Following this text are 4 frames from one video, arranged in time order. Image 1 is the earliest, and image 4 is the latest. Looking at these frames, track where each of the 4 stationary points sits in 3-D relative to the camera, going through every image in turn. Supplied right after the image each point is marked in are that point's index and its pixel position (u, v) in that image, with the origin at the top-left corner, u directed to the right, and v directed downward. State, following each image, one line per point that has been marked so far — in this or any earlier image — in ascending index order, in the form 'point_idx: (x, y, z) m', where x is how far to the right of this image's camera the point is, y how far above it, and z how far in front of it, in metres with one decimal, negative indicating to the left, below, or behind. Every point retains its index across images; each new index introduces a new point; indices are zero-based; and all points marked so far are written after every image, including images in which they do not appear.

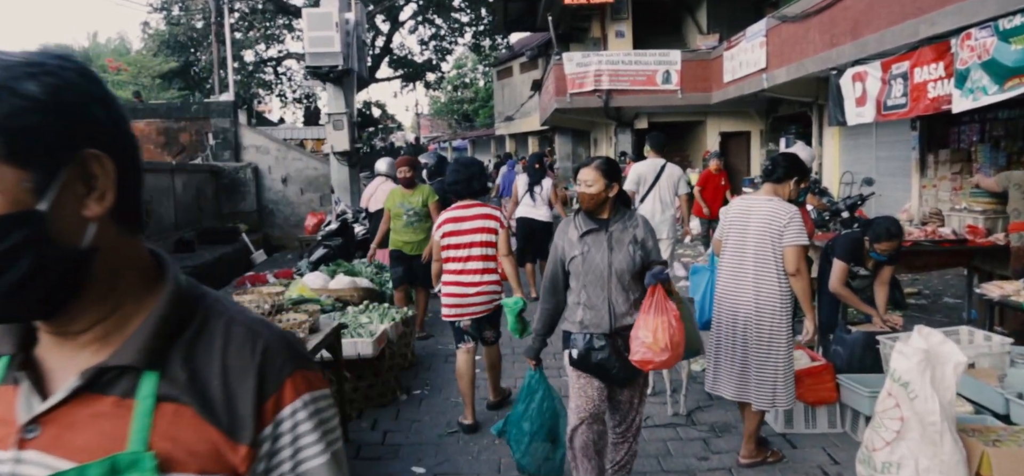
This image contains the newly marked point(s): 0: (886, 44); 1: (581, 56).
0: (+5.2, +2.7, +10.1) m
1: (+1.7, +4.6, +18.1) m
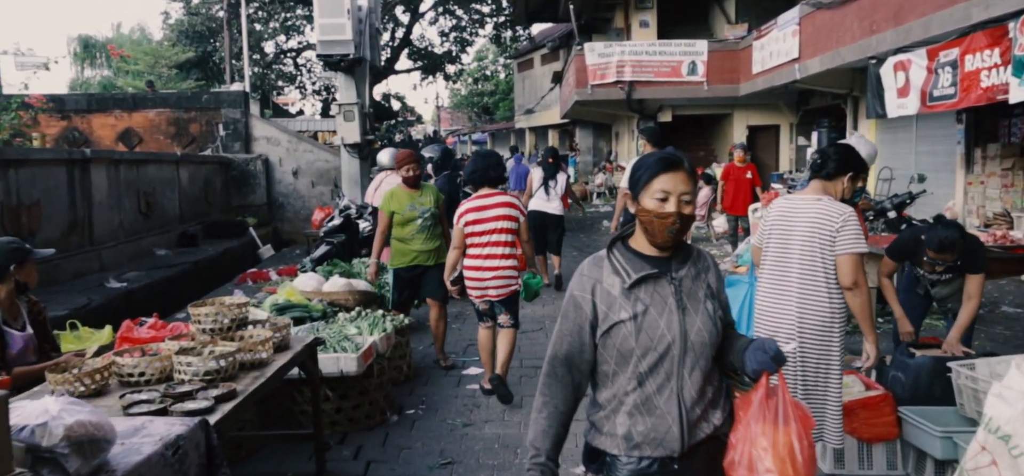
0: (+5.5, +2.7, +9.3) m
1: (+2.2, +4.6, +17.5) m
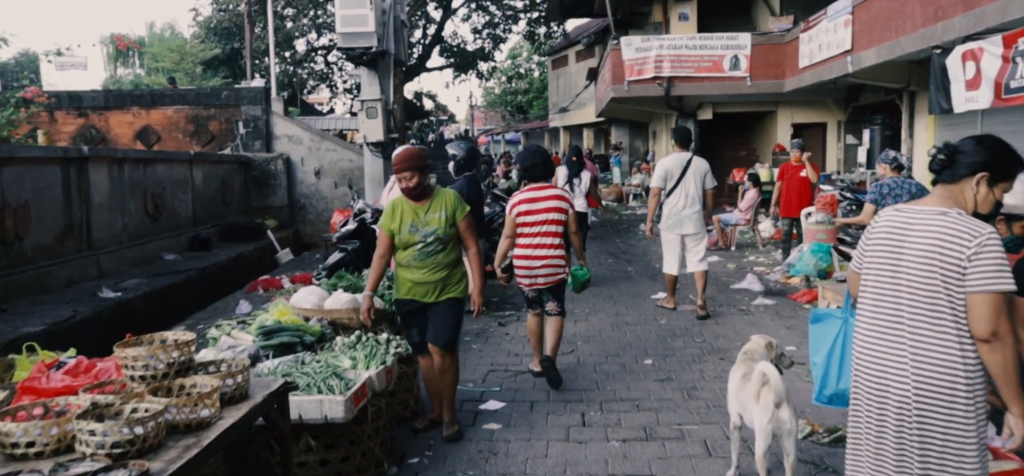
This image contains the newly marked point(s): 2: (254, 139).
0: (+5.8, +2.6, +8.3) m
1: (+3.0, +4.6, +16.6) m
2: (-4.9, +1.9, +13.7) m
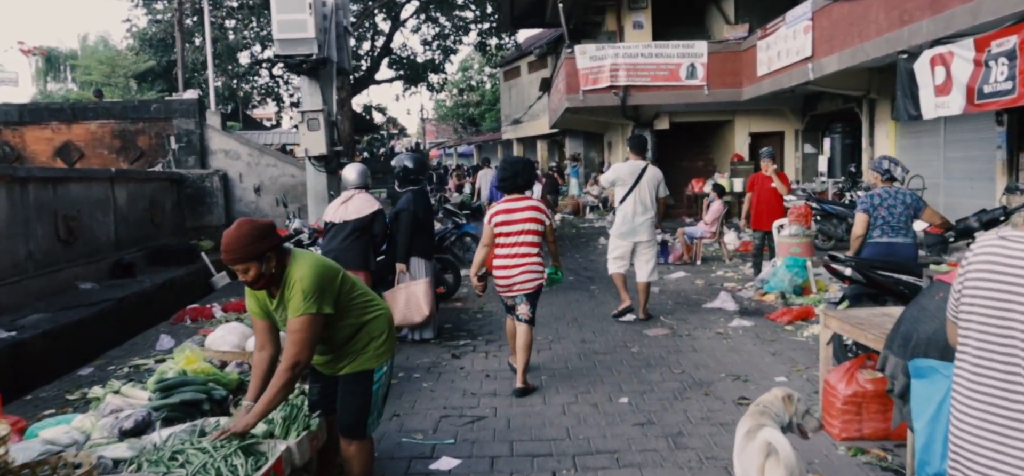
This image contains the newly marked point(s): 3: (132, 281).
0: (+5.3, +2.5, +8.0) m
1: (+1.9, +4.2, +16.1) m
2: (-5.7, +1.5, +12.7) m
3: (-4.8, -0.6, +9.1) m
